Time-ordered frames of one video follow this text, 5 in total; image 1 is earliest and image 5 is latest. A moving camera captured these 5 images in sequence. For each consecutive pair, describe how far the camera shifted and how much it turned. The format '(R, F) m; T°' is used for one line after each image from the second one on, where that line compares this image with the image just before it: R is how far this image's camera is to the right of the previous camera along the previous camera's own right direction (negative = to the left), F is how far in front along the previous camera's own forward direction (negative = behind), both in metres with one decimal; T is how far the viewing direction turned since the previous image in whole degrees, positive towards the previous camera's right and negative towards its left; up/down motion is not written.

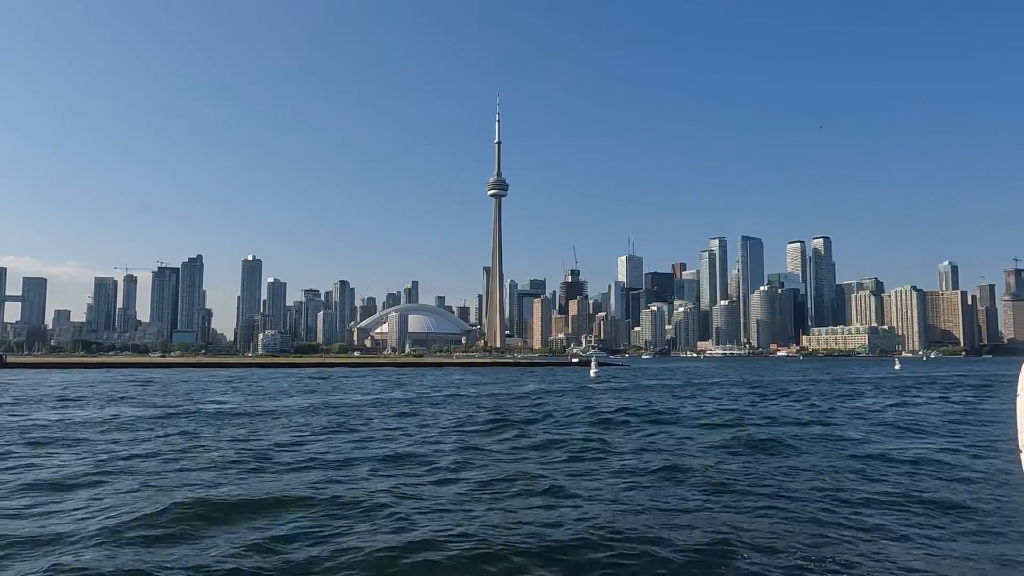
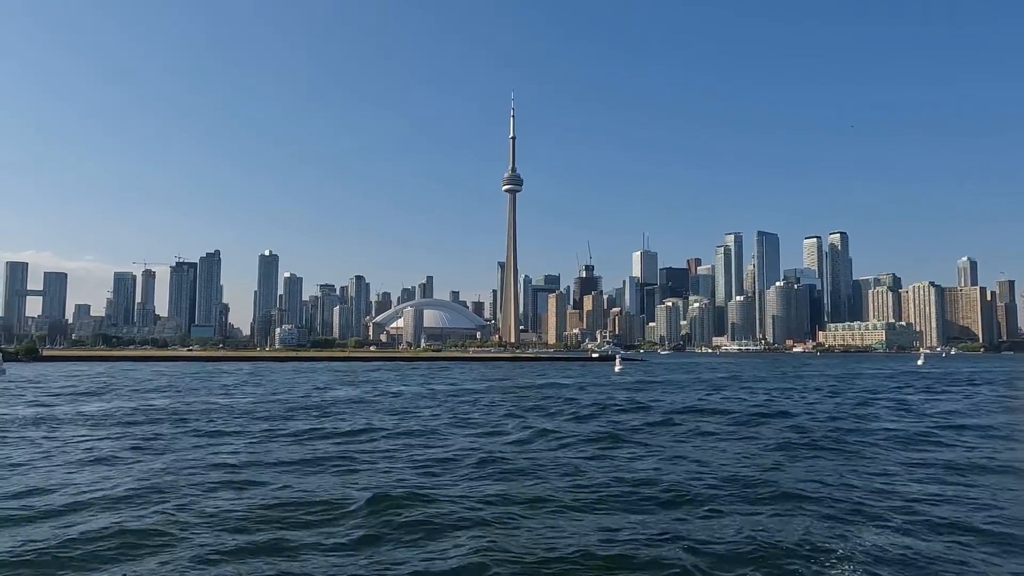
(-0.6, -0.1) m; -1°
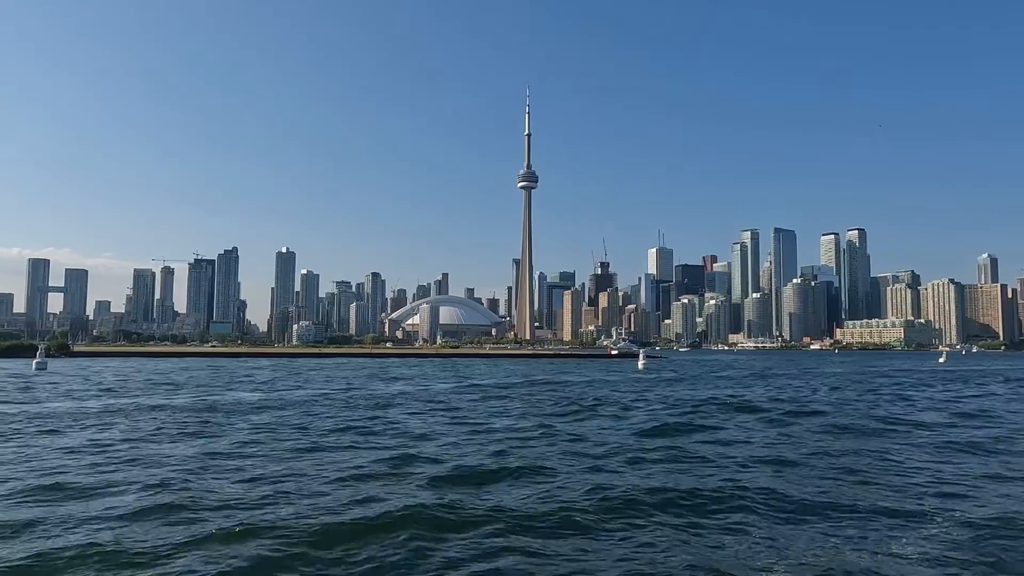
(-0.5, -0.1) m; -1°
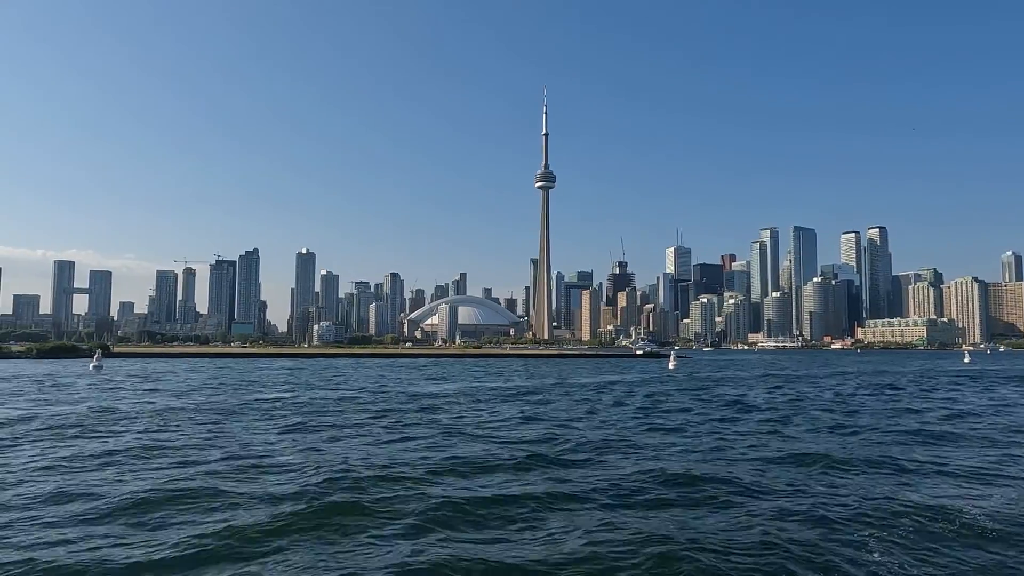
(-0.7, -0.2) m; -1°
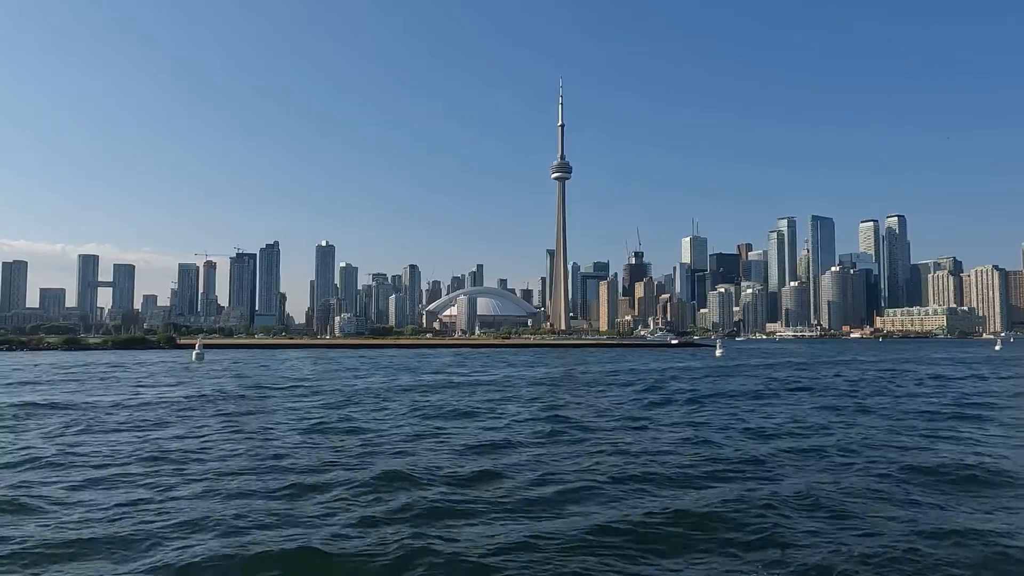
(-1.8, -0.6) m; -1°
